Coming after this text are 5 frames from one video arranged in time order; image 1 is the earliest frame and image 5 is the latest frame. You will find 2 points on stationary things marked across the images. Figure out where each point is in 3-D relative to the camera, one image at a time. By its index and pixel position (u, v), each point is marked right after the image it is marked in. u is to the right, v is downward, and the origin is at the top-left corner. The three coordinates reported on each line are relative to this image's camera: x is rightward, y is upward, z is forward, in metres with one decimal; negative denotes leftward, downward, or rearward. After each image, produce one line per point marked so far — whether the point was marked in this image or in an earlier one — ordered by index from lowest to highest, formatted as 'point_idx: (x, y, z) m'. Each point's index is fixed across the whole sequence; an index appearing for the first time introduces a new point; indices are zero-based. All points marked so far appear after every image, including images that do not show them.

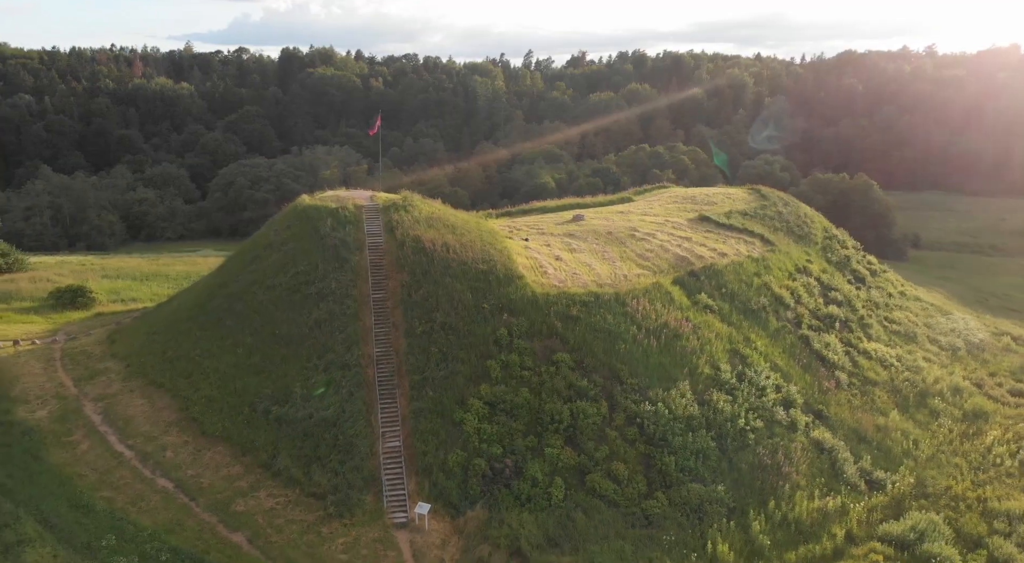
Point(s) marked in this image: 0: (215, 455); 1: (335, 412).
0: (-8.1, -4.7, +19.5) m
1: (-4.9, -3.6, +19.9) m
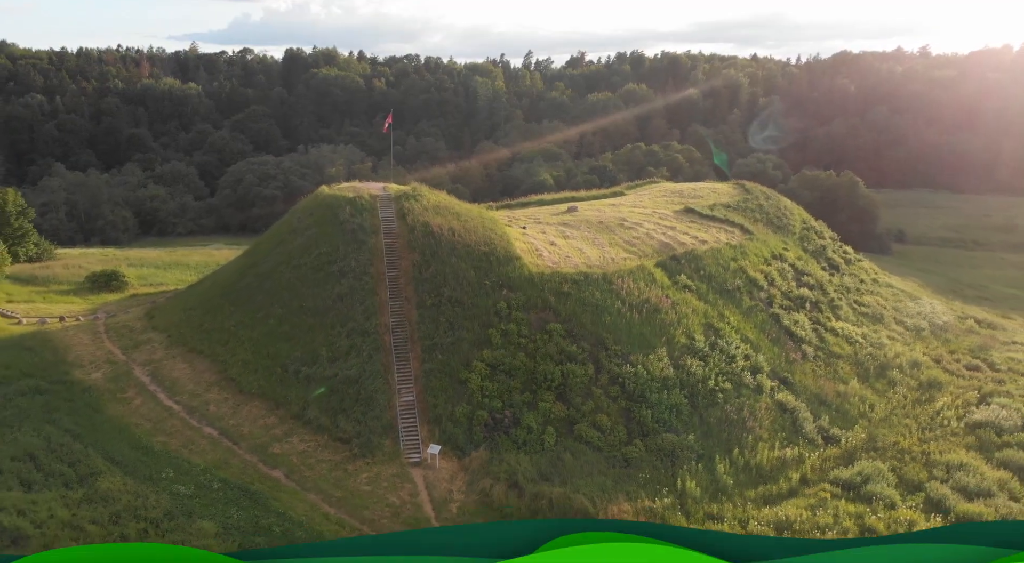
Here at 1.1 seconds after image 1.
0: (-8.1, -4.0, +22.4) m
1: (-4.9, -2.8, +22.9) m
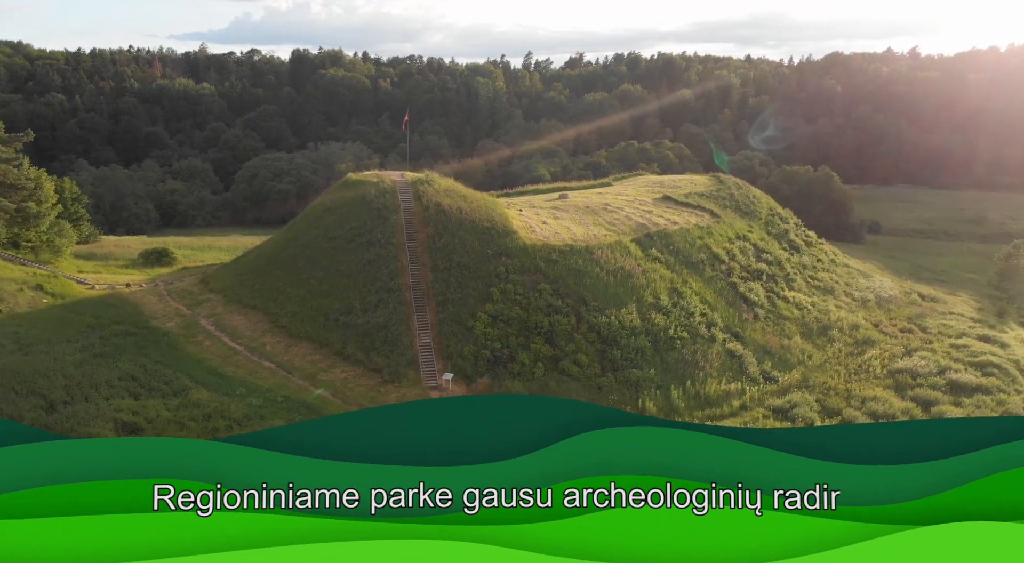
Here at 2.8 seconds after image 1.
0: (-8.3, -2.6, +27.9) m
1: (-5.1, -1.5, +28.4) m
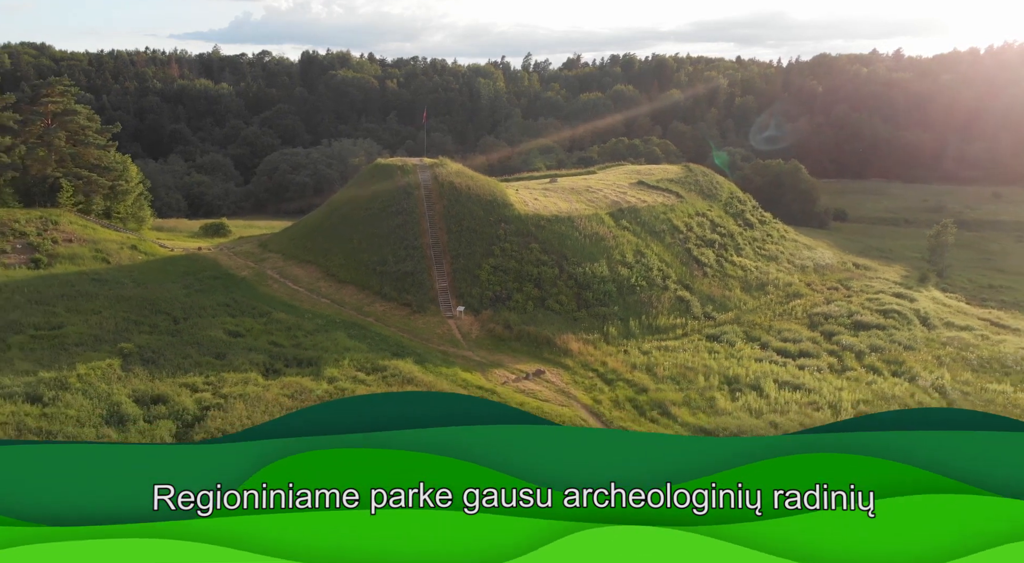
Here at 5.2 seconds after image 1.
0: (-8.4, -0.4, +36.5) m
1: (-5.2, +0.7, +36.9) m
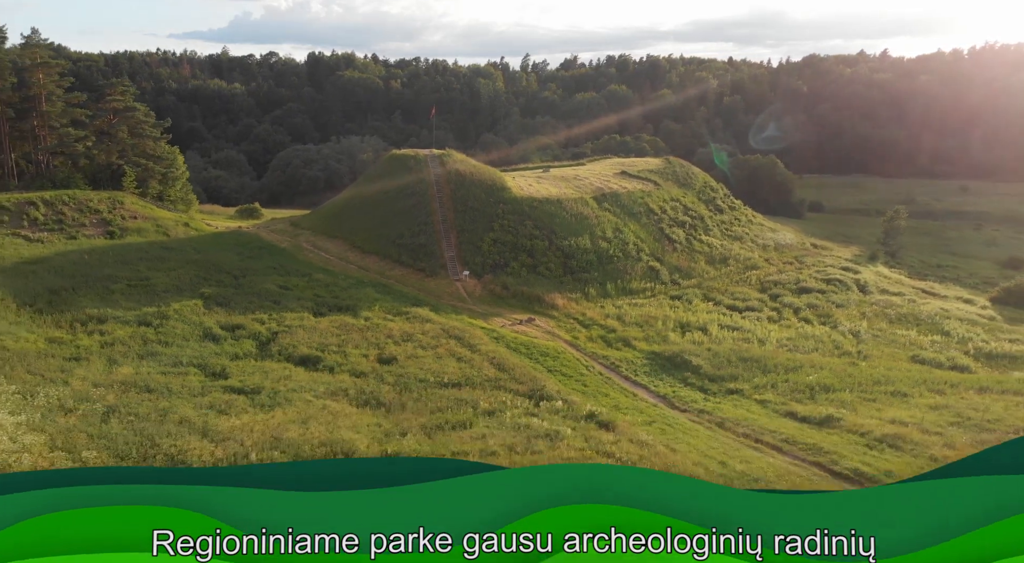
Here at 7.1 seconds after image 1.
0: (-8.6, +1.5, +43.6) m
1: (-5.4, +2.6, +44.0) m
